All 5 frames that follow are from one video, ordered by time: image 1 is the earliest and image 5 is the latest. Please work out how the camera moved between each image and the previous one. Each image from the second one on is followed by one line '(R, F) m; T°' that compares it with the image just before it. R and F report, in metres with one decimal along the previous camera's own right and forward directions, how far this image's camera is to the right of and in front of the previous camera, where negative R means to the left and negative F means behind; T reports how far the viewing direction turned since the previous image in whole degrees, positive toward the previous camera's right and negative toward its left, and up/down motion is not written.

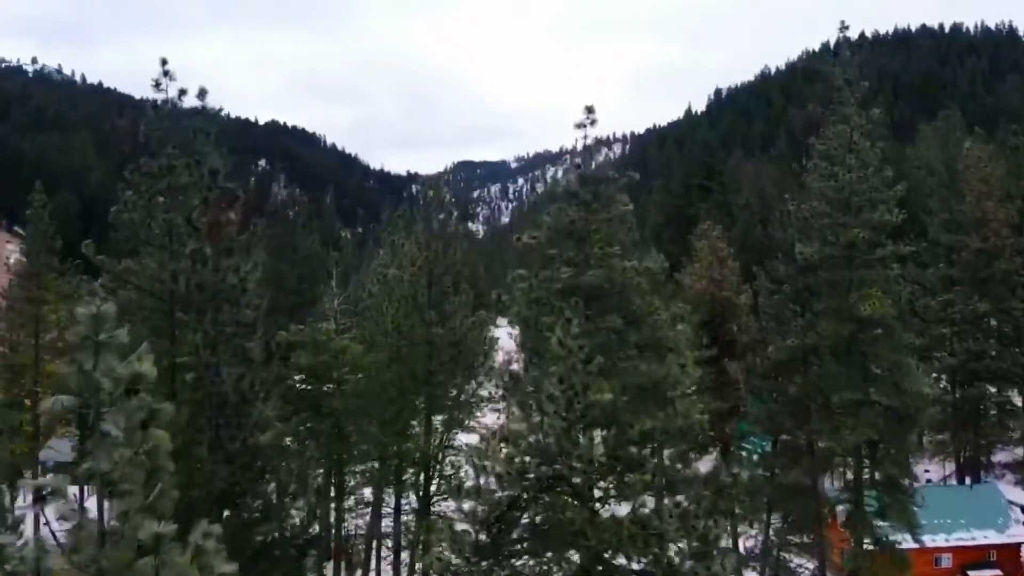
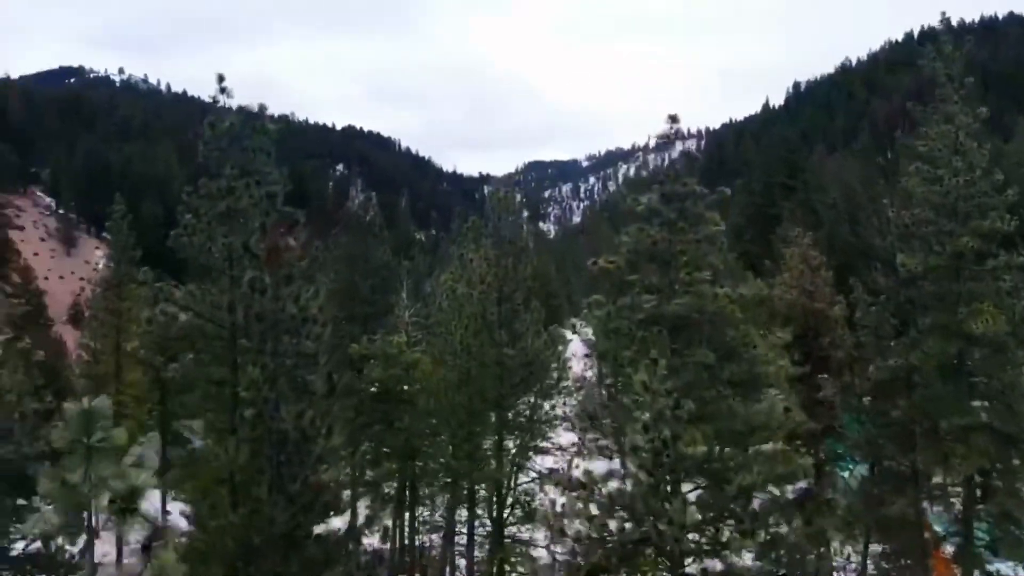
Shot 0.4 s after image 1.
(-0.1, +0.8) m; -5°
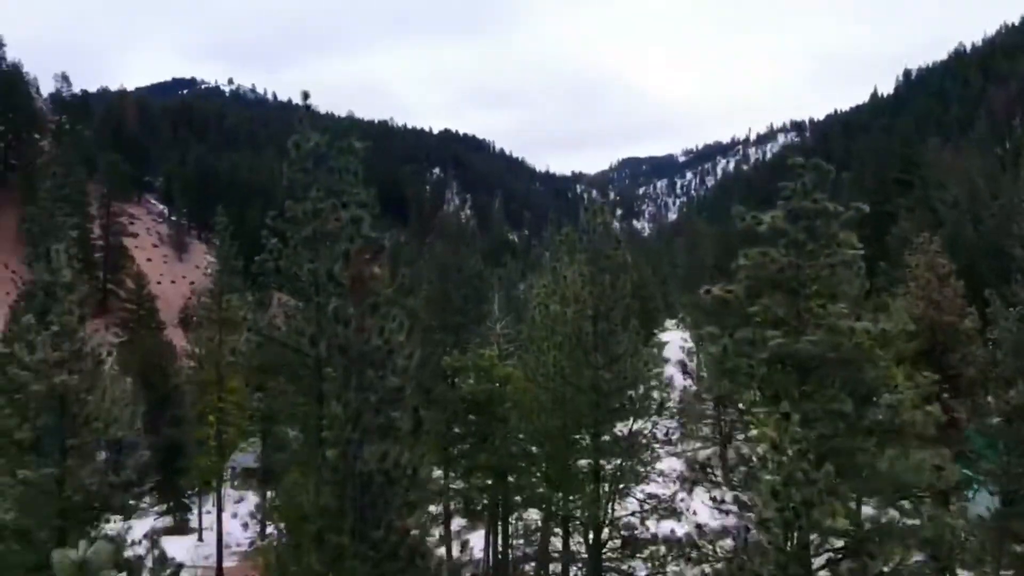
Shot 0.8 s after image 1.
(-0.1, +0.9) m; -6°
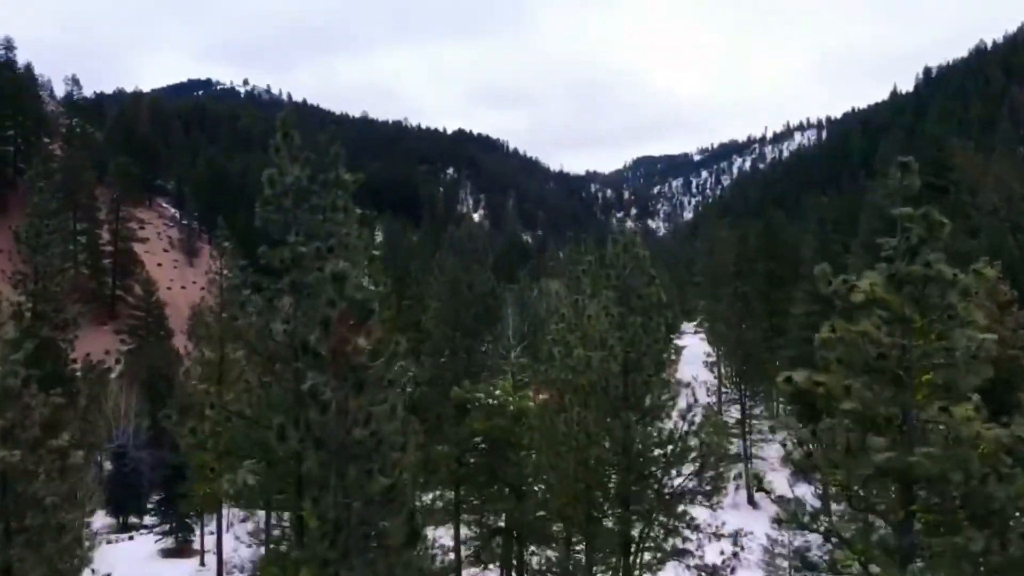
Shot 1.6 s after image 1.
(0.0, +1.8) m; -1°
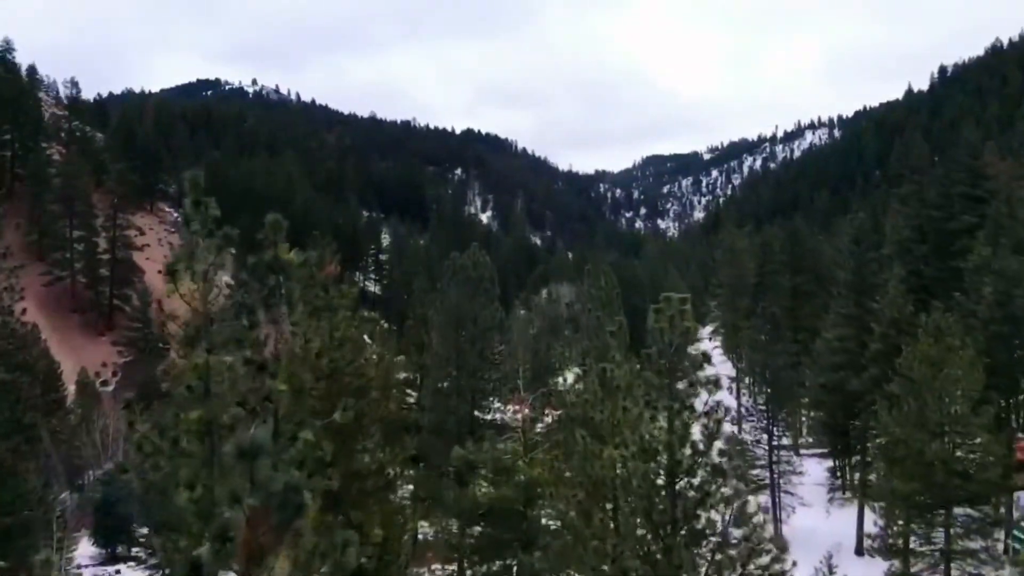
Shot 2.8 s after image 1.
(0.0, +2.7) m; -1°
